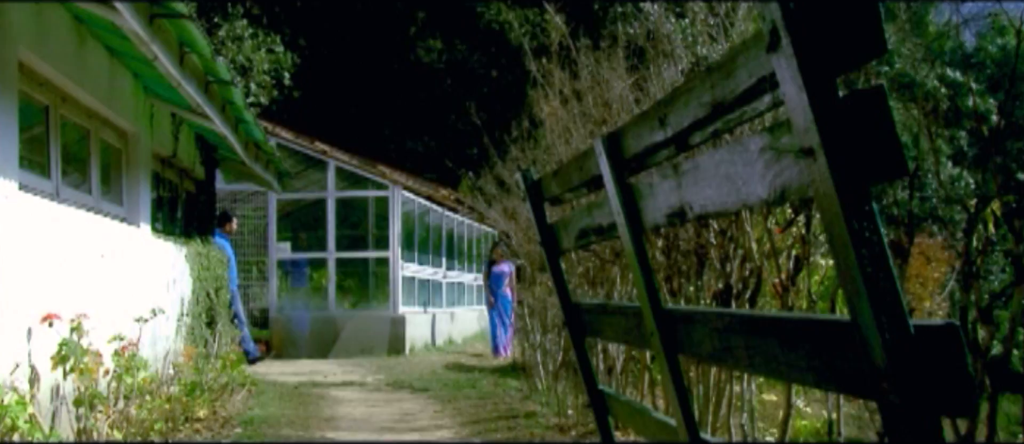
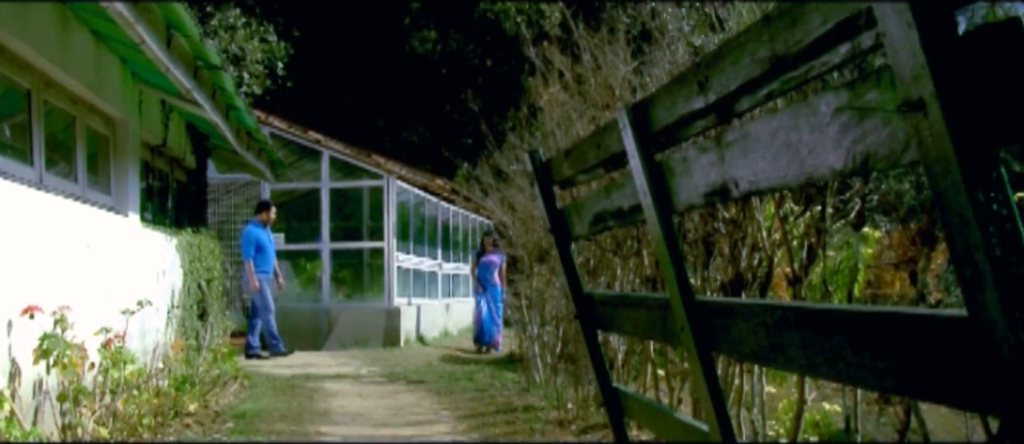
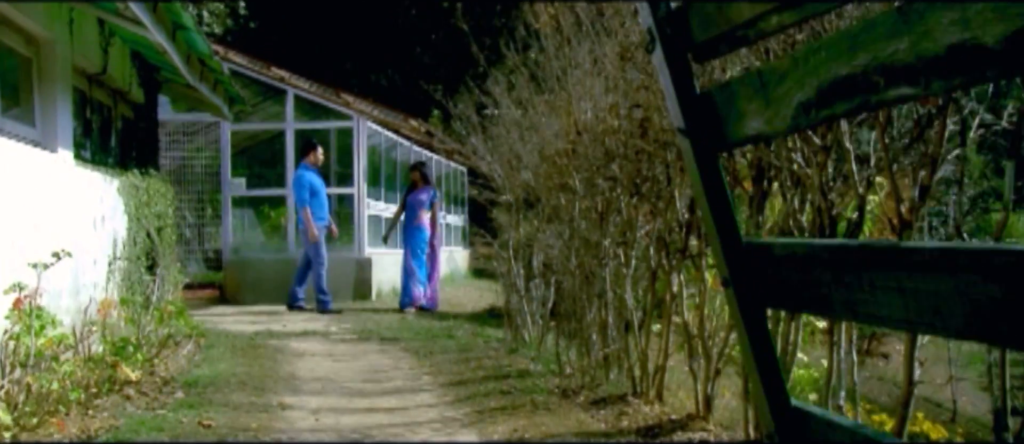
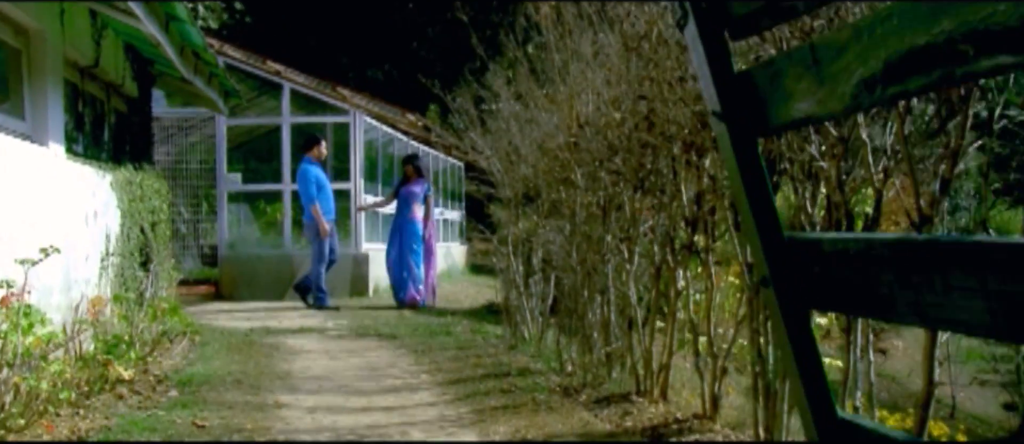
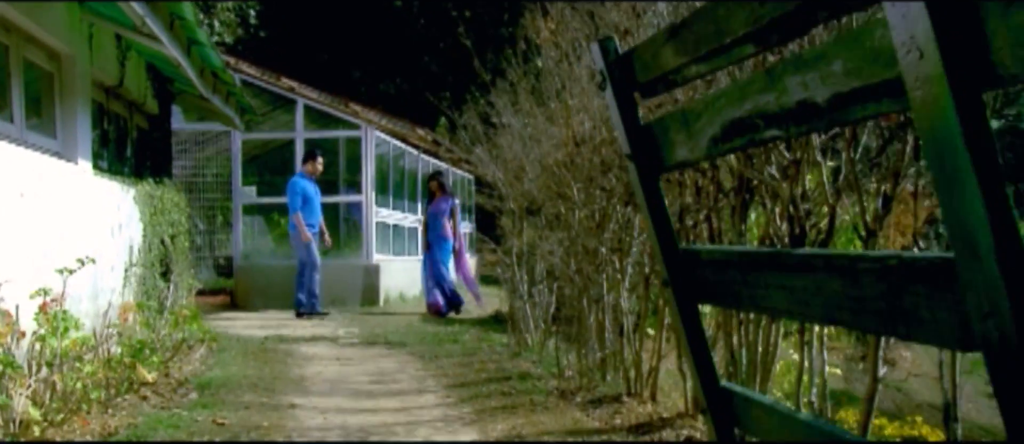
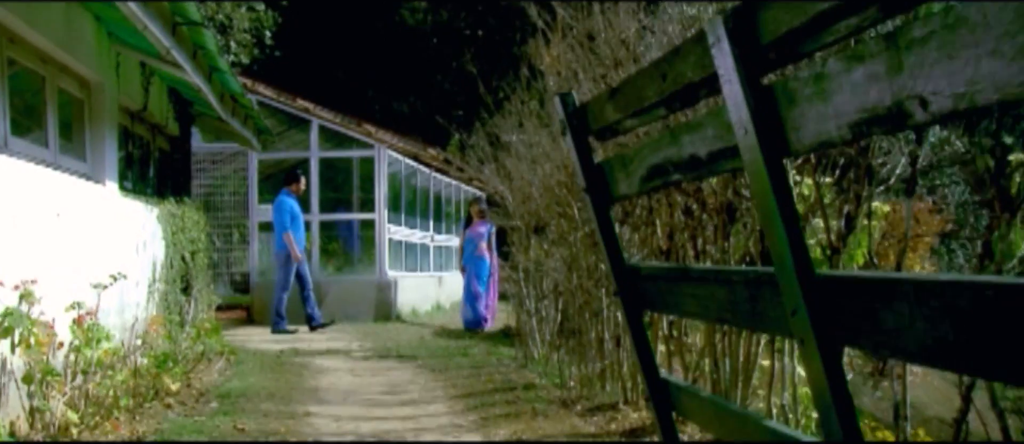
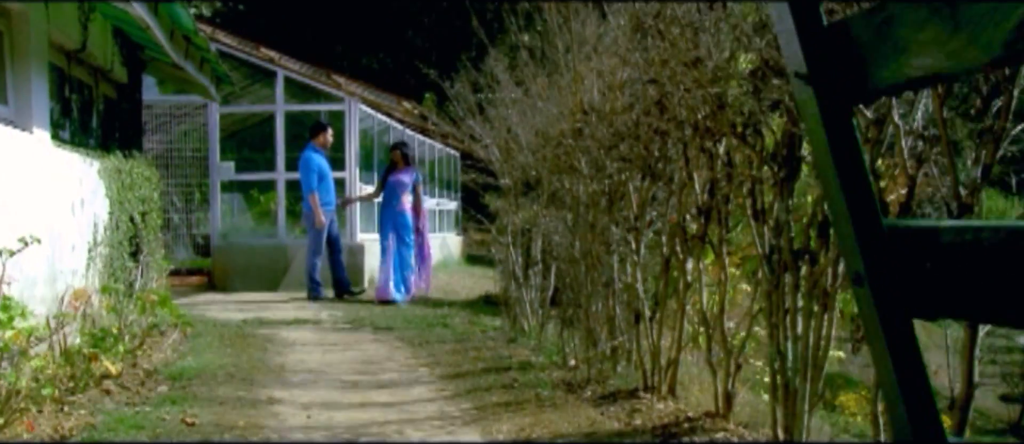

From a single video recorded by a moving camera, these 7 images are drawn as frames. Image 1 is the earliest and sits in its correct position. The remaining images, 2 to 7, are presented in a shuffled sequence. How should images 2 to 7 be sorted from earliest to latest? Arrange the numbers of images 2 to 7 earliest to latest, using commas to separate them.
2, 6, 5, 3, 4, 7
